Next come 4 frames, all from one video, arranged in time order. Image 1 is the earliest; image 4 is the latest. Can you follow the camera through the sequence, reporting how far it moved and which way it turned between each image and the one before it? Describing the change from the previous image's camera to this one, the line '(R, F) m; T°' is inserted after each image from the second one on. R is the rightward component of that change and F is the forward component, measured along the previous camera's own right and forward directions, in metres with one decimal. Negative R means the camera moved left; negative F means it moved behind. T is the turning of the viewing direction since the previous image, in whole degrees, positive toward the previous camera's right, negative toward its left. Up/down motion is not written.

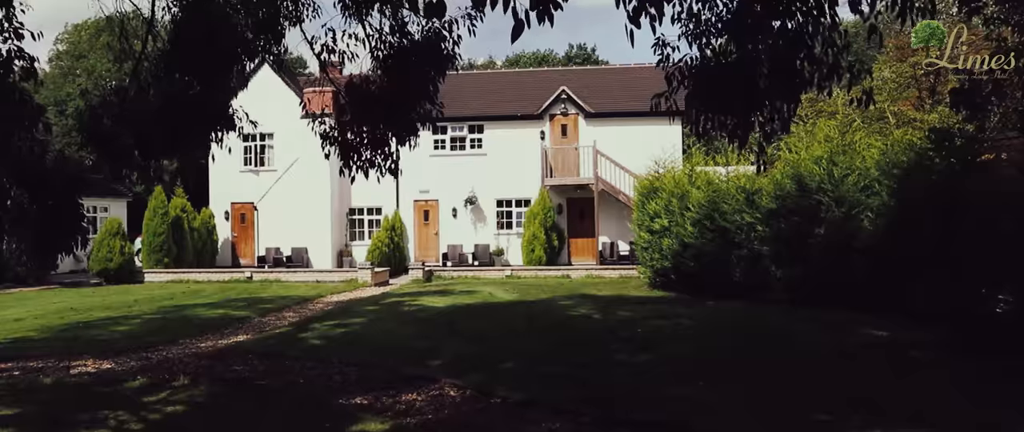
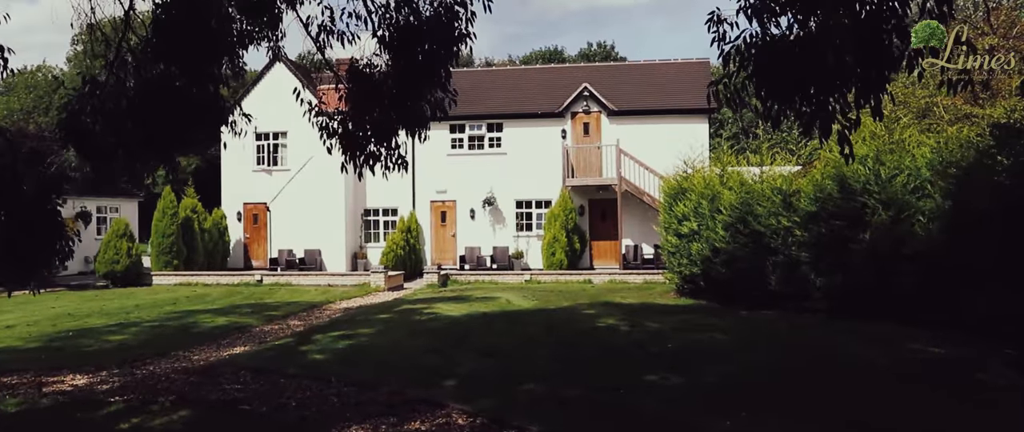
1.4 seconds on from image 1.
(0.0, +1.0) m; -2°
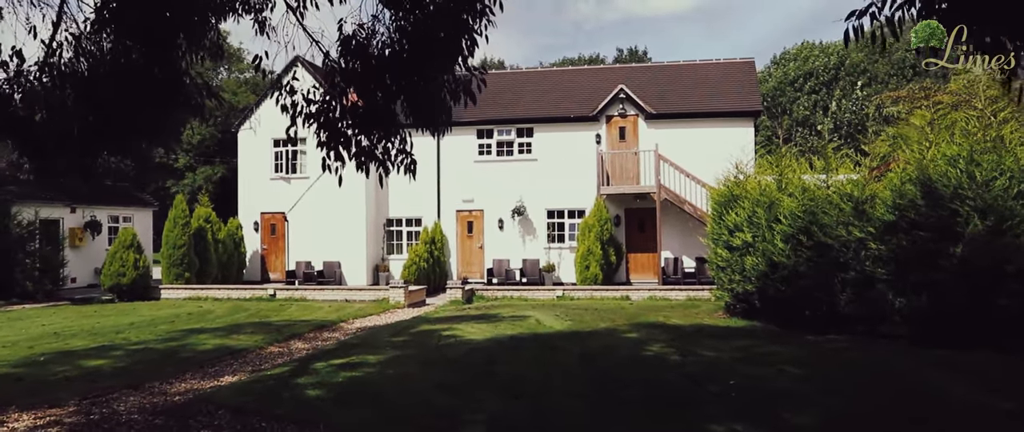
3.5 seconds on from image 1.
(0.0, +1.6) m; -2°
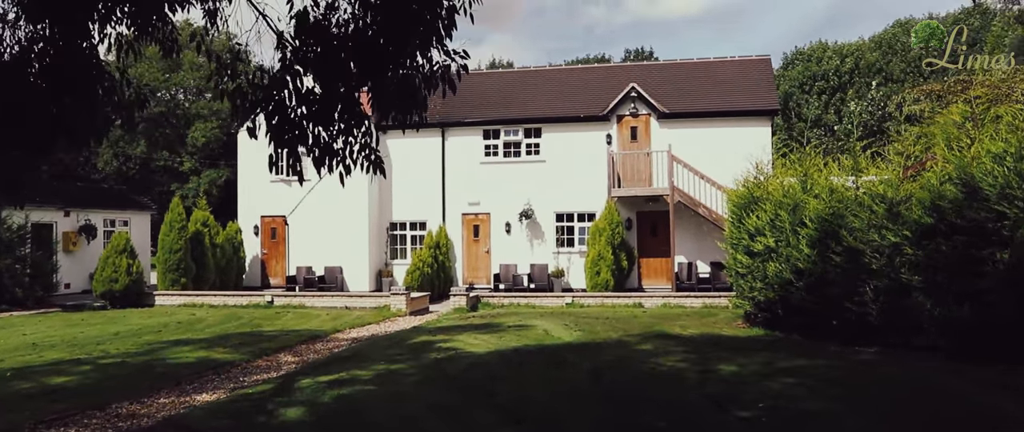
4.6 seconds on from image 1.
(+0.1, +0.9) m; -1°
